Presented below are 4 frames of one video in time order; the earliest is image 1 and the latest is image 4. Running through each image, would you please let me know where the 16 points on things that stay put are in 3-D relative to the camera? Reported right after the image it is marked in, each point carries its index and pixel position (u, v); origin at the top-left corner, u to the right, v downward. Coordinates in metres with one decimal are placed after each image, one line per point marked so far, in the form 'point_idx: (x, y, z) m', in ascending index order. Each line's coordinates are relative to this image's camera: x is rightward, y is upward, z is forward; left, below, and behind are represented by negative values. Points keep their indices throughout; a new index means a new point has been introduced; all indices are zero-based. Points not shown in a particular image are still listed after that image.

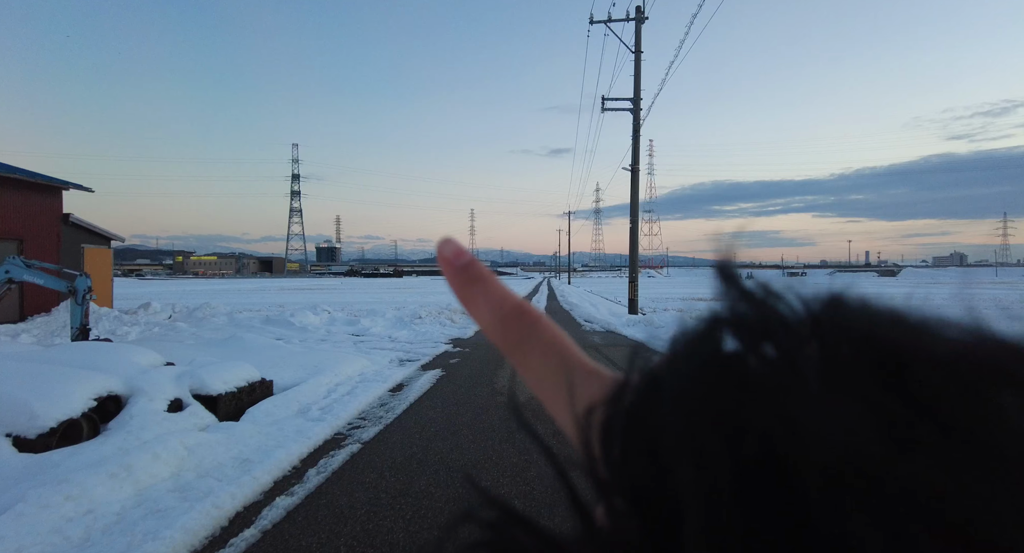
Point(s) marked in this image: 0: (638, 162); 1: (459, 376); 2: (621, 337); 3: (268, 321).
0: (+4.9, +4.4, +19.8) m
1: (-0.9, -1.7, +8.9) m
2: (+3.0, -1.7, +14.2) m
3: (-7.7, -1.4, +16.0) m
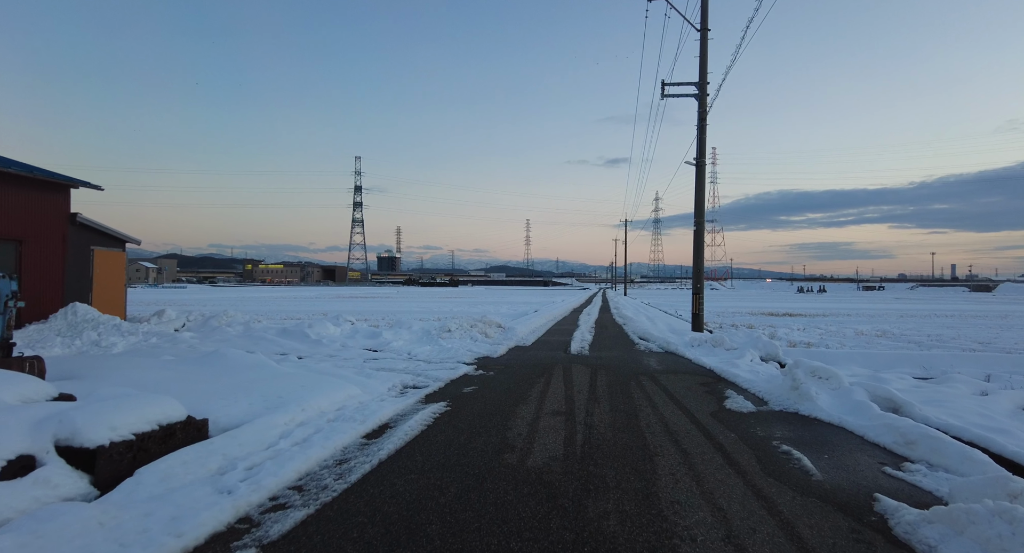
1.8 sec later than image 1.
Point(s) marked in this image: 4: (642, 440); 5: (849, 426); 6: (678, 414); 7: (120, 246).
0: (+6.4, +4.1, +17.2) m
1: (-0.6, -1.8, +6.9) m
2: (+3.9, -2.0, +11.7) m
3: (-6.6, -1.6, +14.6) m
4: (+1.5, -1.8, +5.7) m
5: (+4.2, -1.9, +6.4) m
6: (+2.2, -1.9, +6.9) m
7: (-11.3, +0.8, +14.7) m
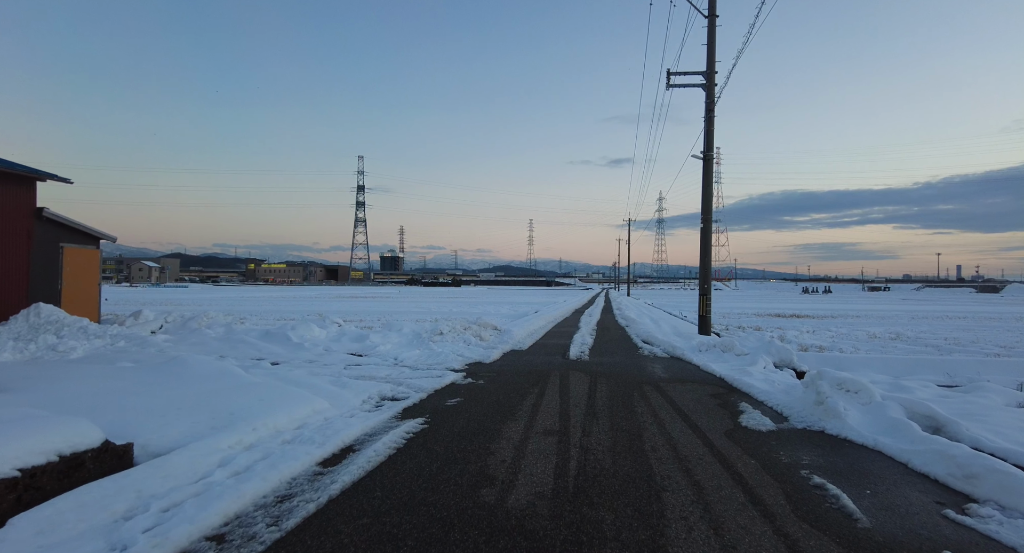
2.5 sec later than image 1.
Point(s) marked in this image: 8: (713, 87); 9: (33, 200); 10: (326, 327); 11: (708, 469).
0: (+6.3, +4.1, +16.3) m
1: (-0.8, -1.8, +6.0) m
2: (+3.8, -2.0, +10.9) m
3: (-6.7, -1.6, +13.8) m
4: (+1.3, -1.8, +4.9) m
5: (+4.0, -1.9, +5.5) m
6: (+2.1, -1.9, +6.1) m
7: (-11.4, +0.9, +13.9) m
8: (+6.7, +6.3, +16.9) m
9: (-11.4, +1.8, +12.2) m
10: (-5.4, -1.5, +14.9) m
11: (+1.9, -1.8, +4.9) m
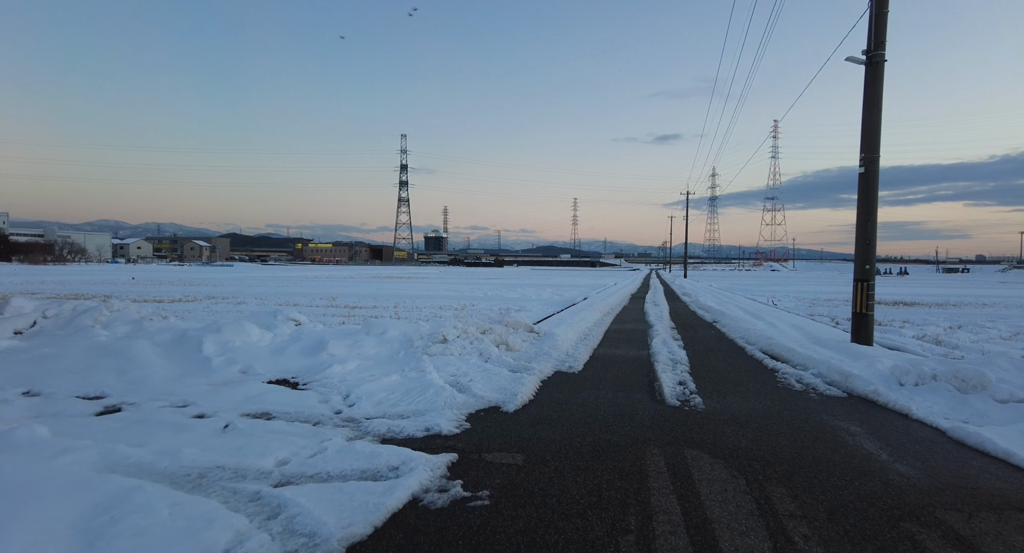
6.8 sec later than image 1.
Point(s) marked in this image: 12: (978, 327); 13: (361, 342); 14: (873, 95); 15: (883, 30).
0: (+7.3, +4.6, +10.1) m
1: (-0.7, -1.7, +0.7) m
2: (+4.2, -1.6, +5.1) m
3: (-5.9, -1.1, +8.9) m
4: (+1.3, -1.7, -0.6) m
5: (+4.0, -1.8, -0.3) m
6: (+2.1, -1.7, +0.5) m
7: (-10.6, +1.4, +9.3) m
8: (+7.7, +6.8, +10.6) m
9: (-10.8, +2.3, +7.6) m
10: (-4.6, -1.0, +9.9) m
11: (+1.9, -1.8, -0.6) m
12: (+17.4, -1.9, +19.1) m
13: (-2.7, -1.1, +9.2) m
14: (+7.1, +3.6, +10.1) m
15: (+7.4, +4.9, +10.2) m
